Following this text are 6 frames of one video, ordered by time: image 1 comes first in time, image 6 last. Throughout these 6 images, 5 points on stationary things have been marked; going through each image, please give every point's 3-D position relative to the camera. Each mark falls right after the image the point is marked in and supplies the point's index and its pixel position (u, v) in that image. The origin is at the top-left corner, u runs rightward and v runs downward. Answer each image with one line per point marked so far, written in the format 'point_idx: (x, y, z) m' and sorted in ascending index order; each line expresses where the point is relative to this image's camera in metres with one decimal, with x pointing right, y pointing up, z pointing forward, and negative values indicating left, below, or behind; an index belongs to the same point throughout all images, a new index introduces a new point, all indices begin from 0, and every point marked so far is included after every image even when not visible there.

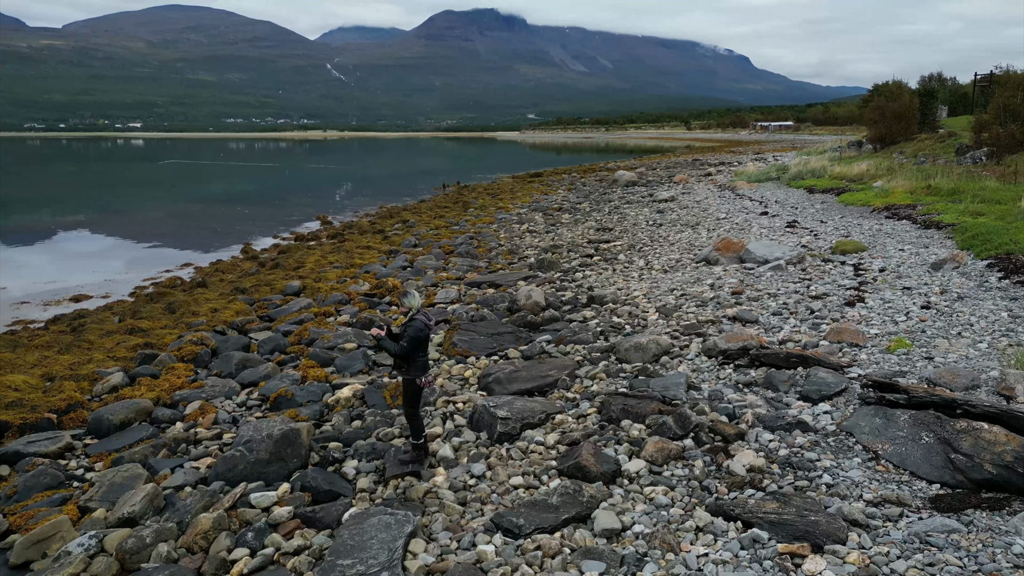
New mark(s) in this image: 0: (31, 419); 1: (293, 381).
0: (-7.0, -1.9, +10.7) m
1: (-3.5, -1.5, +11.7) m
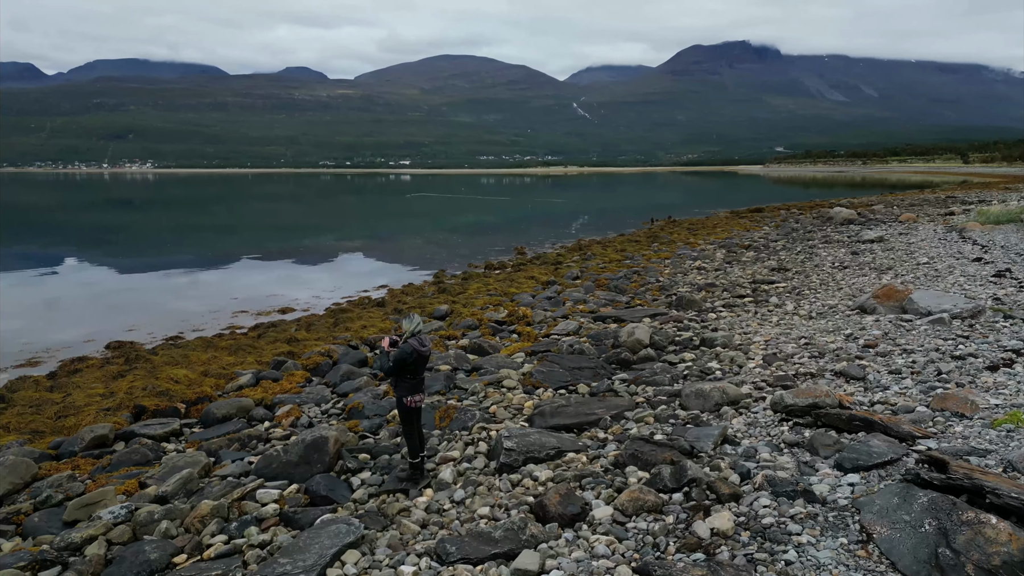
0: (-6.0, -2.0, +12.7) m
1: (-2.4, -1.8, +12.6) m
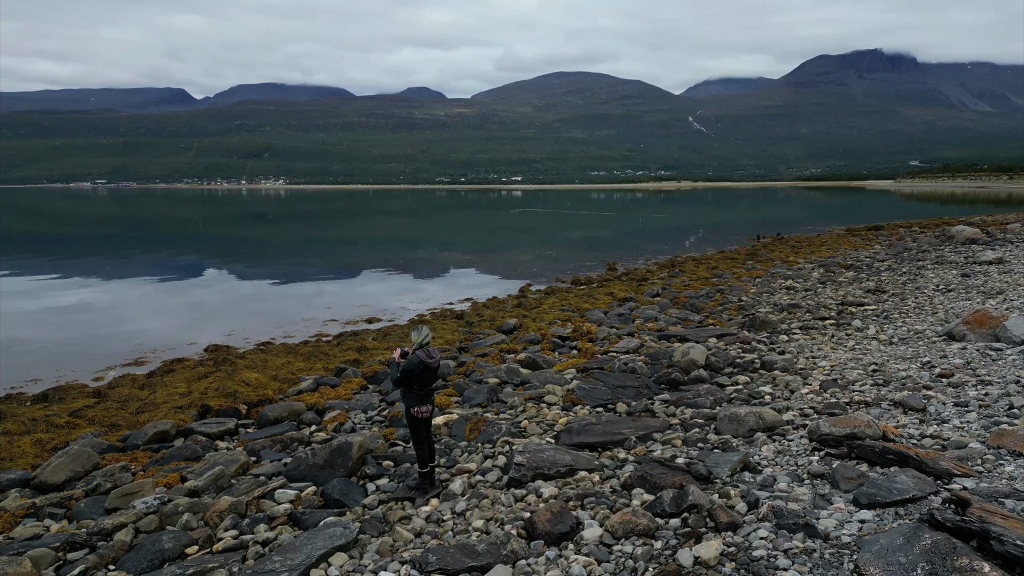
0: (-5.3, -2.2, +13.5) m
1: (-1.7, -2.0, +12.9) m
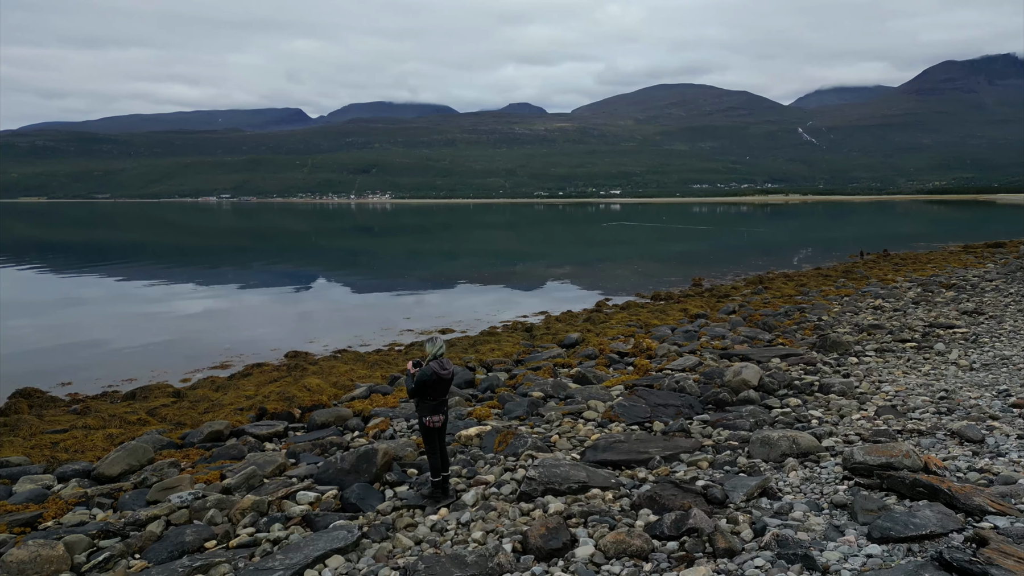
0: (-4.5, -2.4, +14.2) m
1: (-1.0, -2.3, +13.1) m
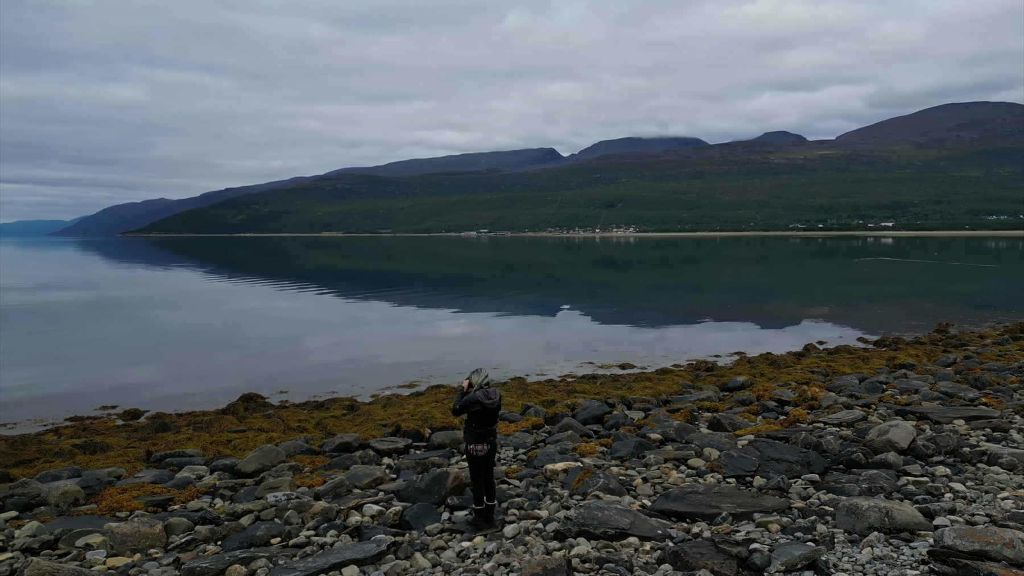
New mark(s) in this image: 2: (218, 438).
0: (-2.1, -3.0, +15.3) m
1: (+0.9, -2.9, +13.2) m
2: (-6.2, -3.2, +15.5) m
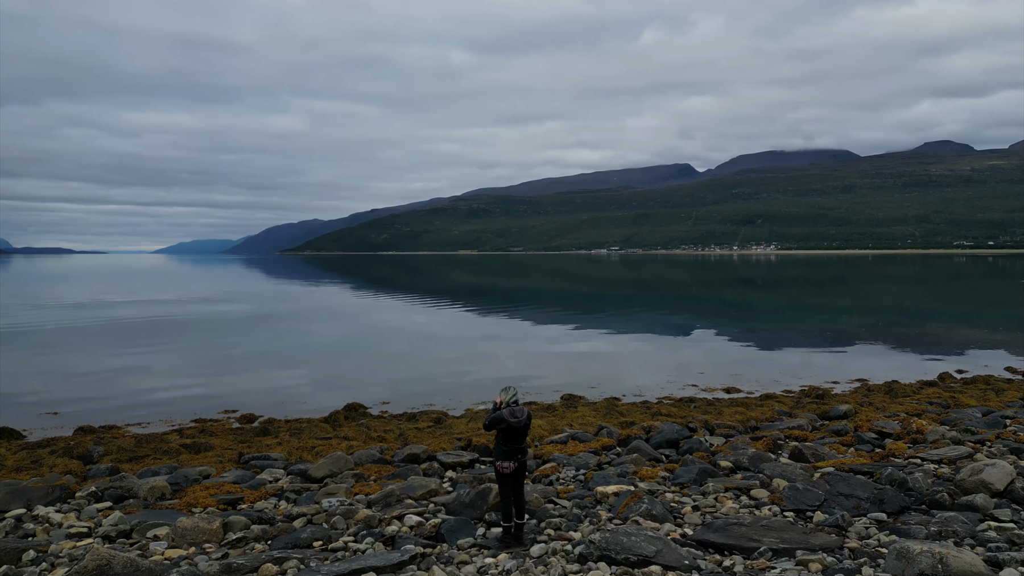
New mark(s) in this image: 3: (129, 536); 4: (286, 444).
0: (-0.6, -3.3, +15.6) m
1: (+1.9, -3.2, +12.9) m
2: (-4.6, -3.5, +16.5) m
3: (-5.2, -3.3, +9.9) m
4: (-5.2, -3.6, +16.8) m
